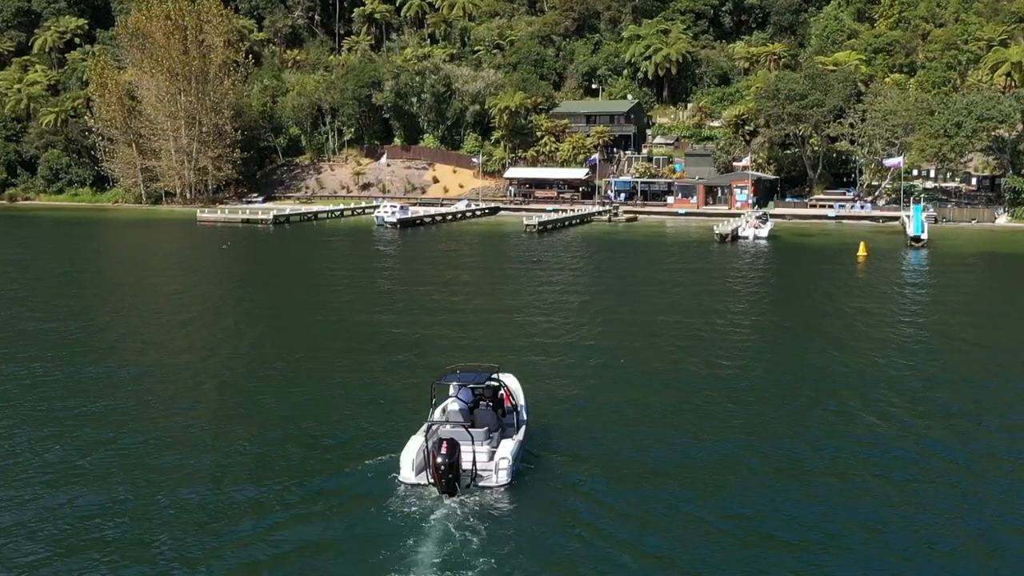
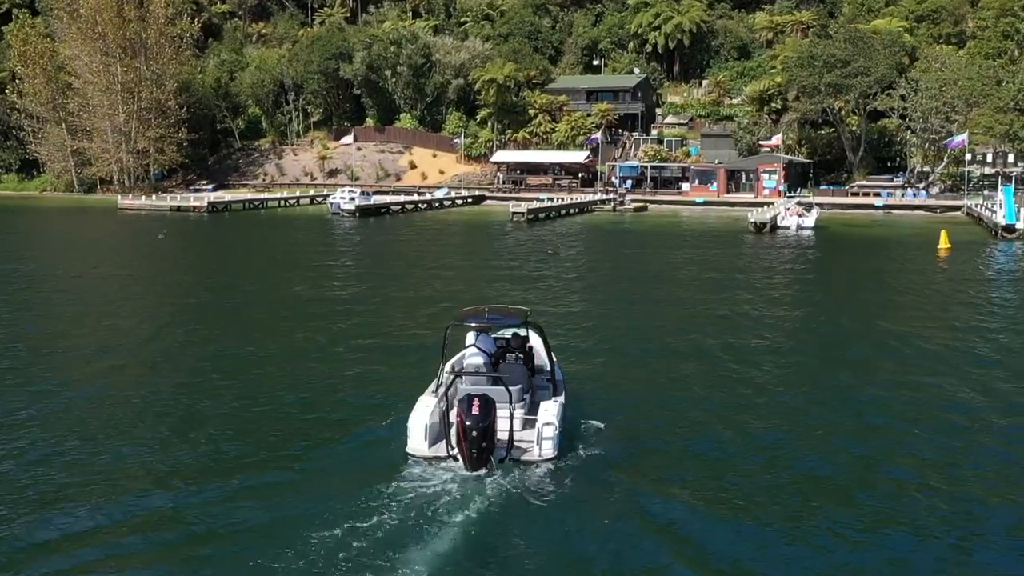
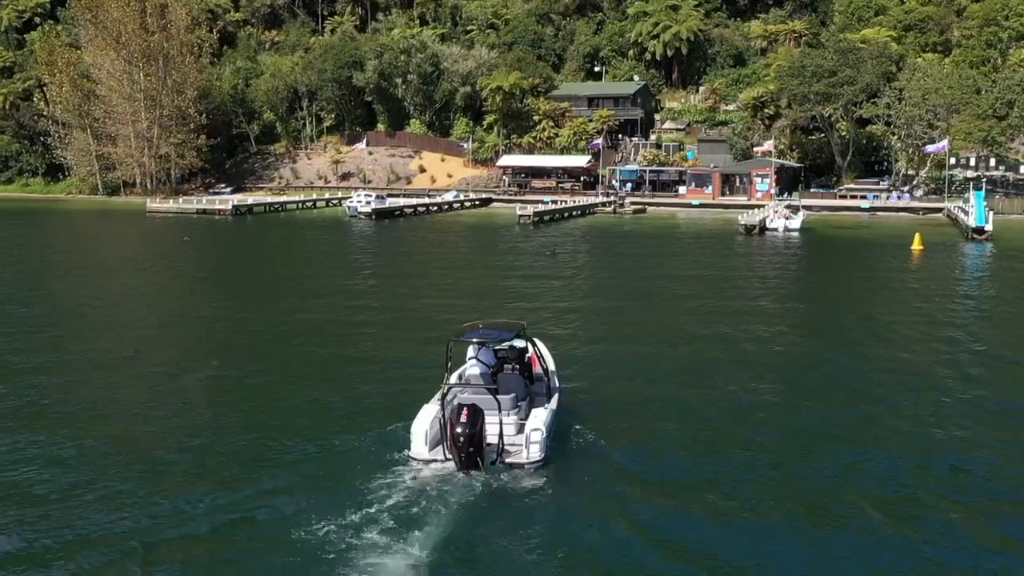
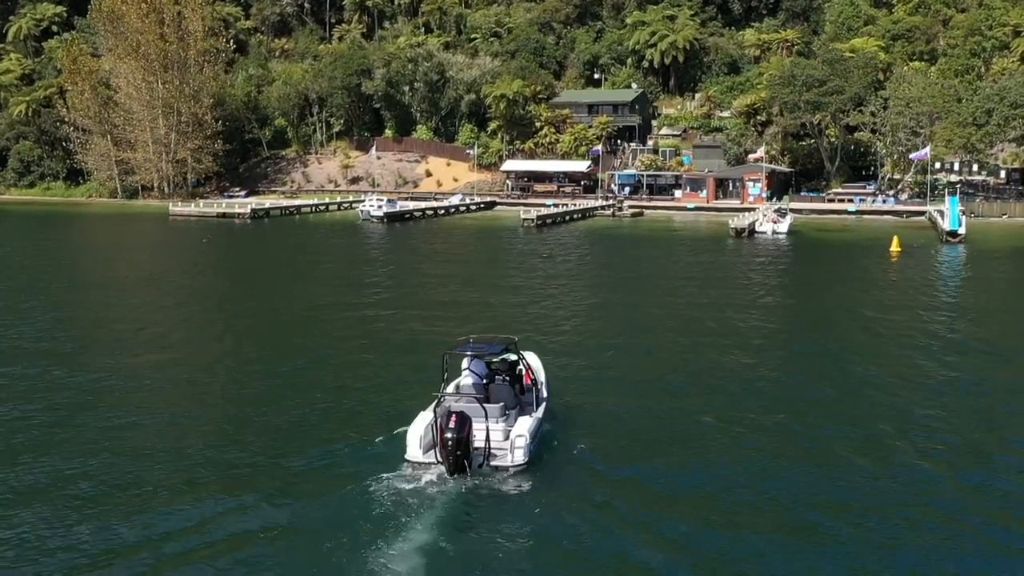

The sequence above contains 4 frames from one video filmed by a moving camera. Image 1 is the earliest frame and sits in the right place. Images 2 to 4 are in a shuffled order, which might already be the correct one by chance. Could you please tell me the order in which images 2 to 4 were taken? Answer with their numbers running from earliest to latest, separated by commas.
4, 3, 2
